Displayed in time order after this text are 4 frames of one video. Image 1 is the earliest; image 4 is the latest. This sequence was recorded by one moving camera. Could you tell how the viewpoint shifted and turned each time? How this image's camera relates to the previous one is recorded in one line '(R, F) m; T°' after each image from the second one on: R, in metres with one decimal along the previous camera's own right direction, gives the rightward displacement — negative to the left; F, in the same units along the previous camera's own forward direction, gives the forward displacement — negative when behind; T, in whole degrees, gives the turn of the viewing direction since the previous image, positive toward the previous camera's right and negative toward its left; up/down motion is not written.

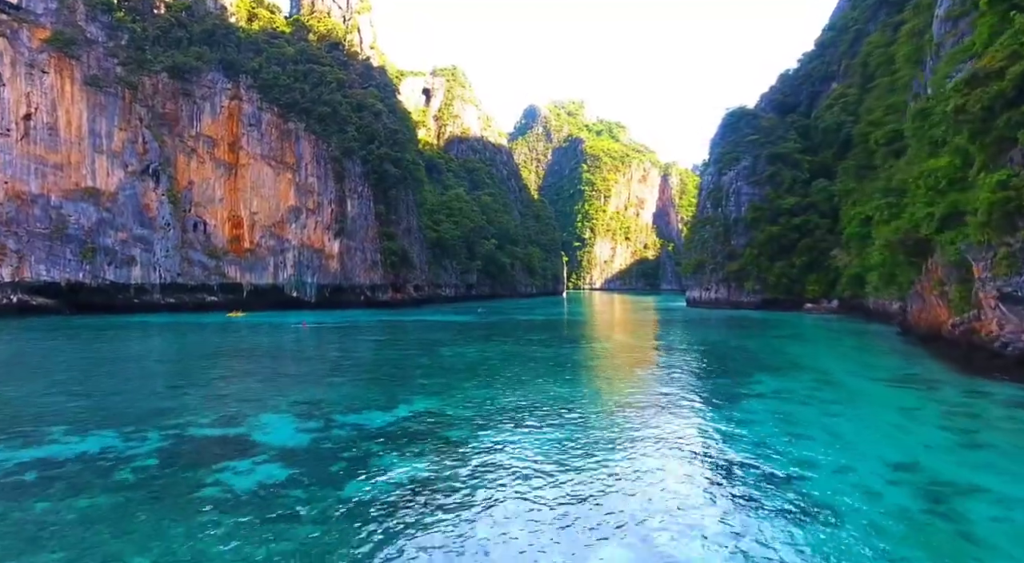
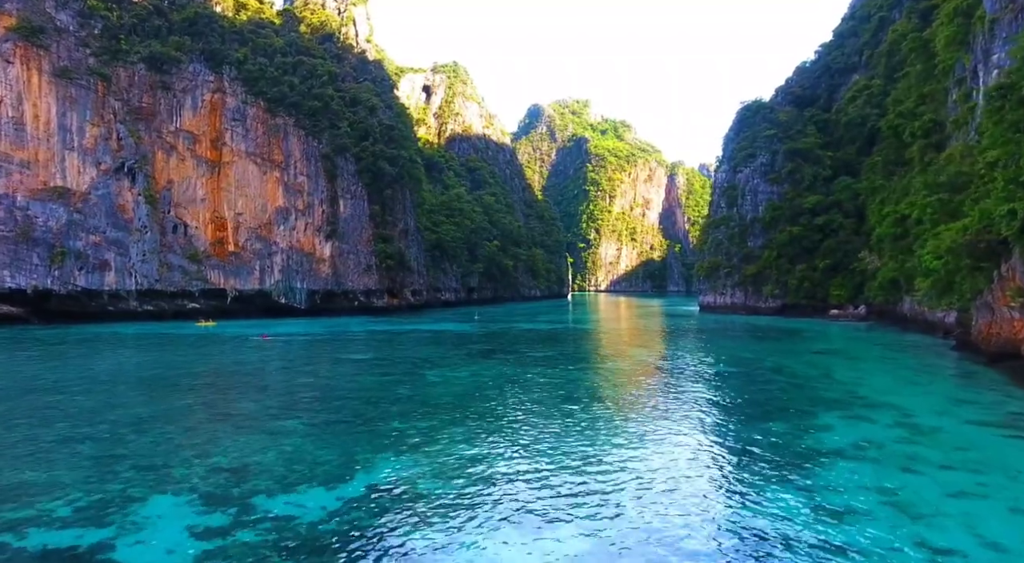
(+0.1, +2.3) m; 0°
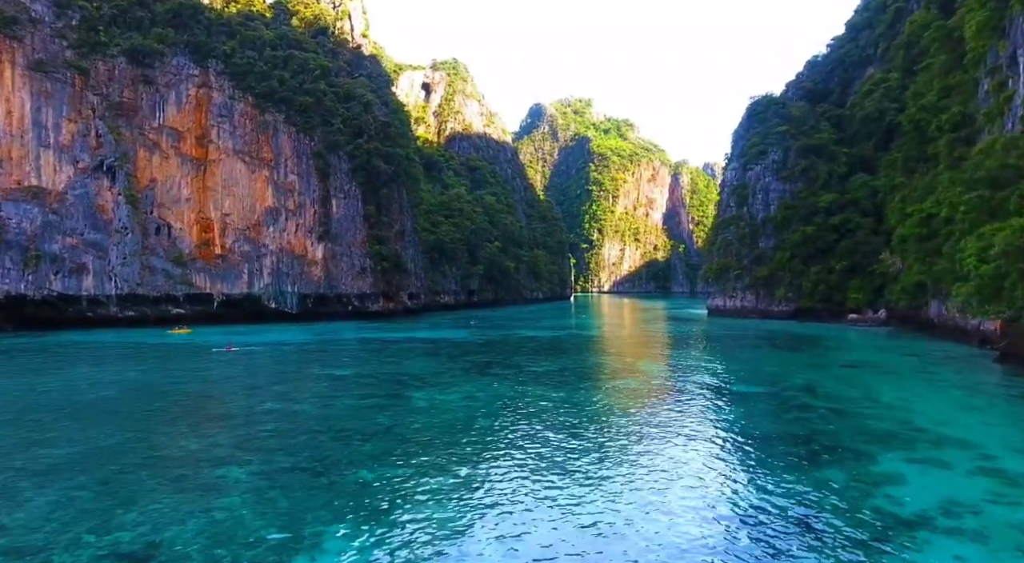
(+0.1, +1.5) m; 0°
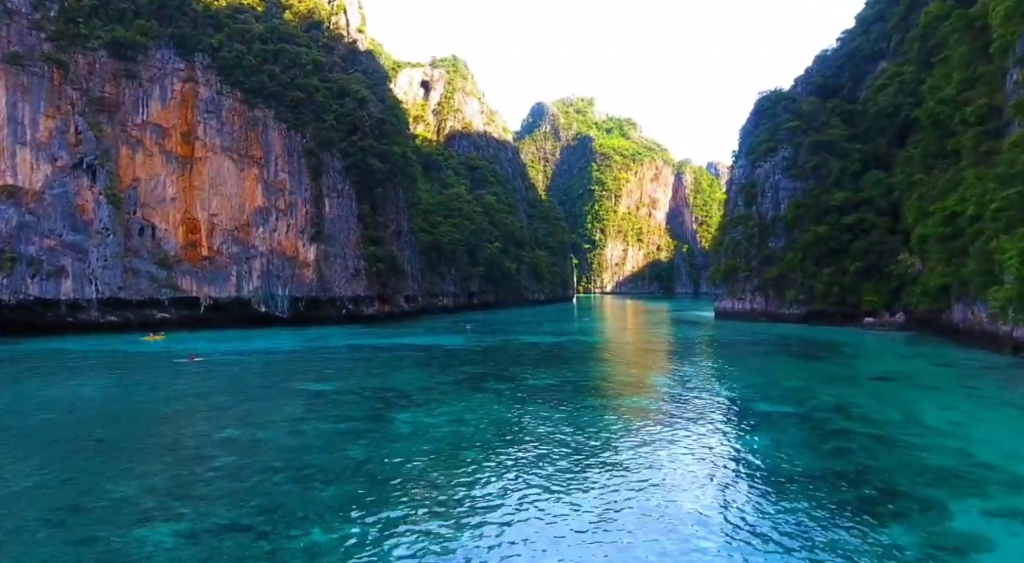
(+0.1, +1.3) m; 0°
